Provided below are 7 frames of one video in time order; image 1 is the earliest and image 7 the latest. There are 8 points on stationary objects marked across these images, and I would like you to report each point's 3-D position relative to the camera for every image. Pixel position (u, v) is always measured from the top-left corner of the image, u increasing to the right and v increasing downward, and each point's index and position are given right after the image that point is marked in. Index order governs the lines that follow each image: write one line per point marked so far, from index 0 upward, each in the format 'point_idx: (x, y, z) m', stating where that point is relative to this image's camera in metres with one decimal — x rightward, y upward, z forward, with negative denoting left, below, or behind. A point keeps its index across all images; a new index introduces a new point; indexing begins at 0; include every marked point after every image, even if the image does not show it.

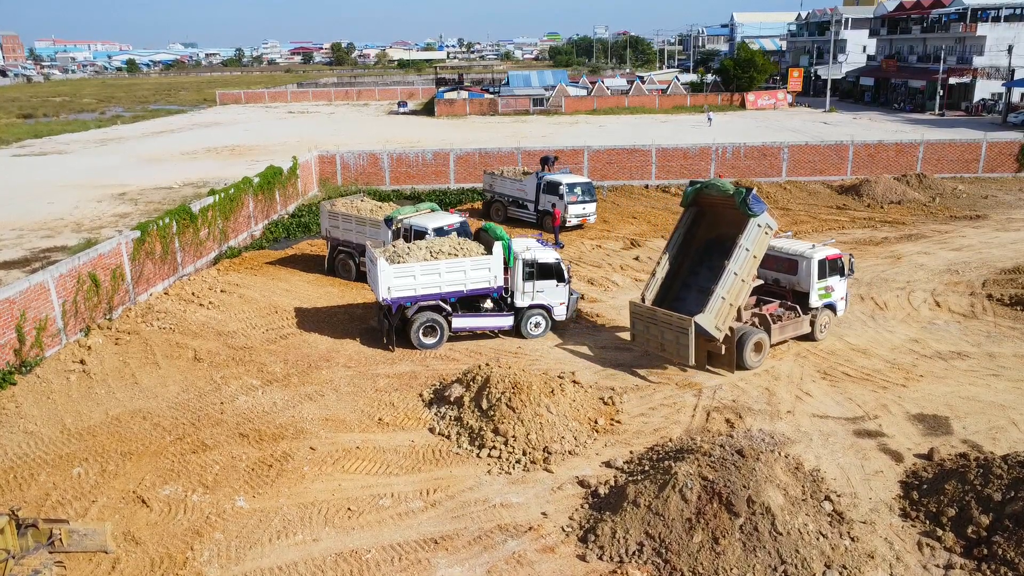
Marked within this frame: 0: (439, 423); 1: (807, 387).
0: (-1.1, -2.1, +11.7) m
1: (+5.1, -1.7, +13.1) m
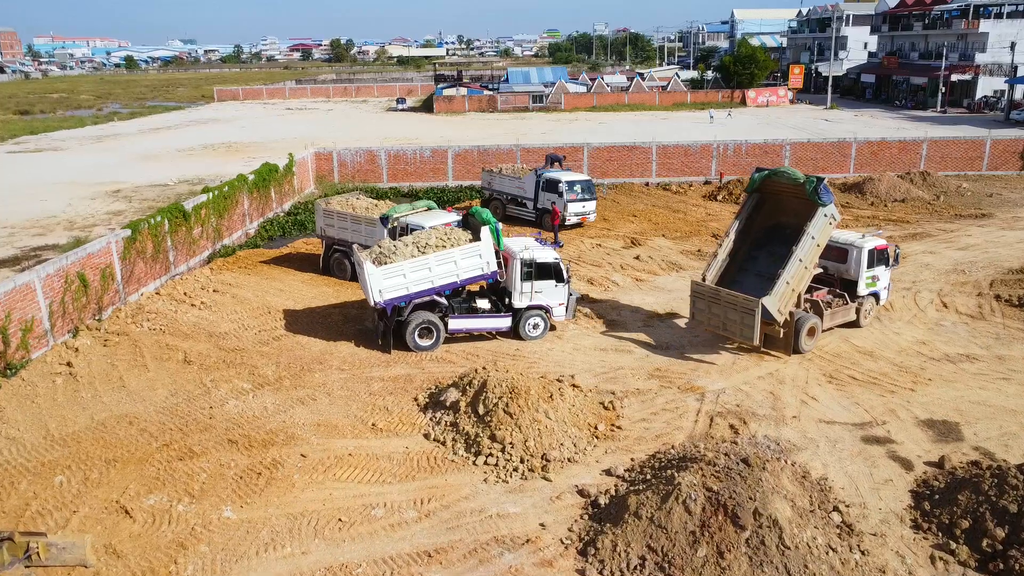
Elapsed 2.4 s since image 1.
0: (-1.2, -2.1, +11.3) m
1: (+5.1, -1.7, +12.7) m
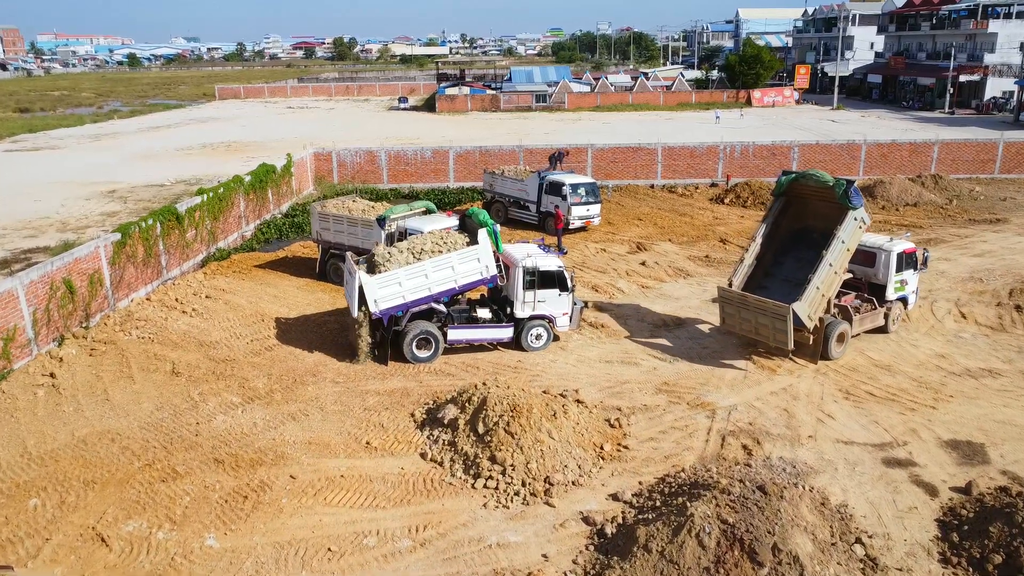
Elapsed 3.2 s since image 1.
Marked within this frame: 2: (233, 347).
0: (-1.2, -2.3, +10.8) m
1: (+5.1, -1.9, +12.1) m
2: (-5.3, -1.1, +14.3) m
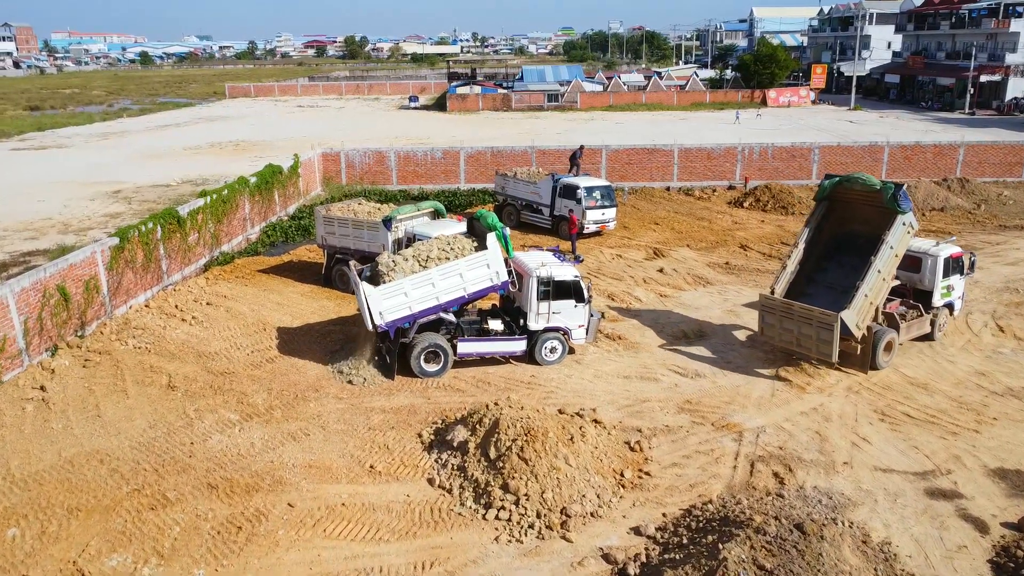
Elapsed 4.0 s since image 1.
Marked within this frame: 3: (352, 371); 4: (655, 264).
0: (-1.0, -2.5, +10.1) m
1: (+5.3, -2.1, +11.4) m
2: (-5.0, -1.3, +13.6) m
3: (-2.6, -1.4, +12.8) m
4: (+3.7, +0.6, +19.5) m
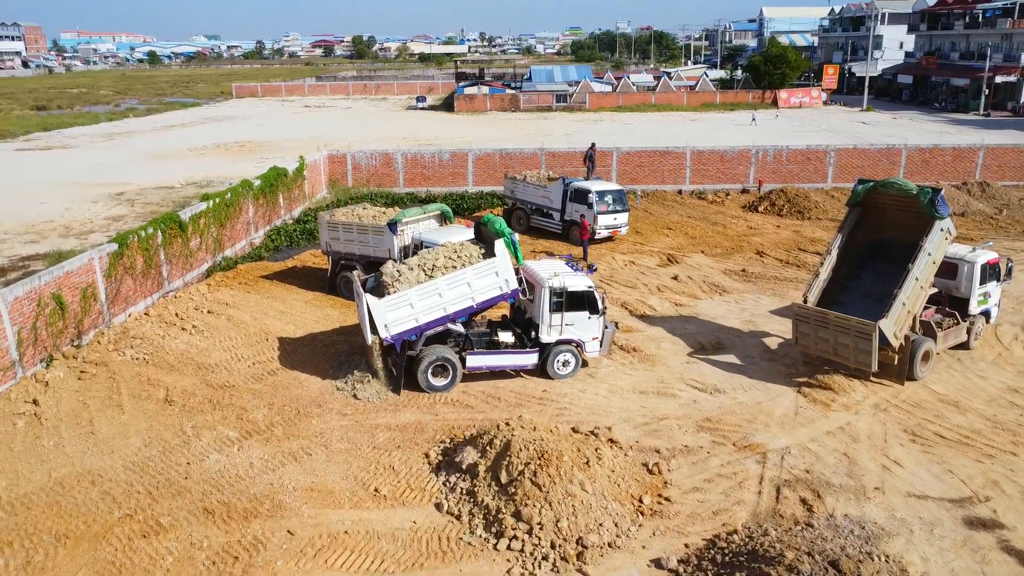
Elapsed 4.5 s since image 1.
0: (-0.8, -2.6, +9.6) m
1: (+5.4, -2.3, +10.8) m
2: (-4.8, -1.4, +13.2) m
3: (-2.4, -1.6, +12.3) m
4: (+3.9, +0.4, +19.0) m
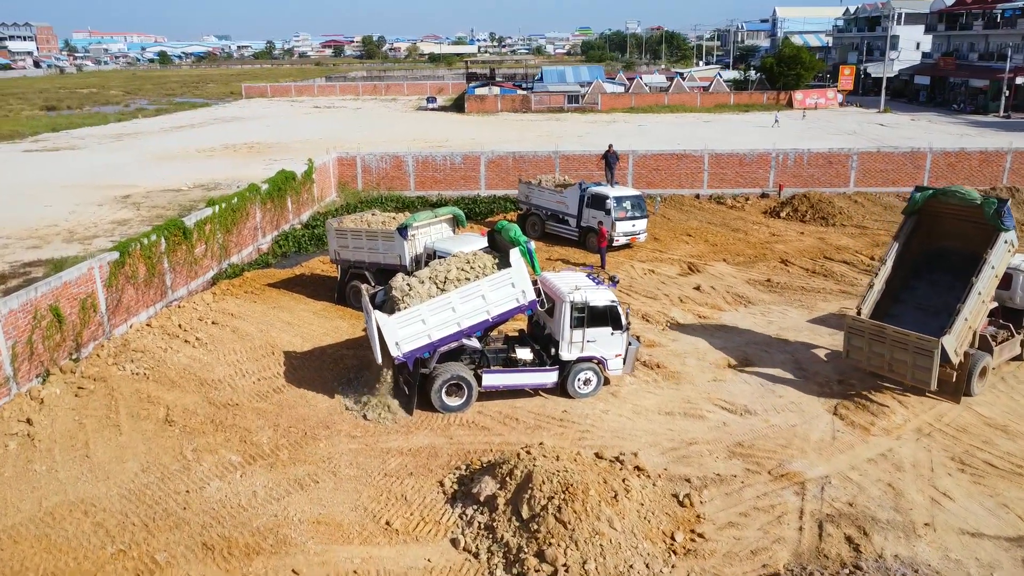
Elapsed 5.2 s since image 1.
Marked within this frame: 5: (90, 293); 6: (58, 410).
0: (-0.6, -2.9, +8.9) m
1: (+5.7, -2.6, +10.0) m
2: (-4.6, -1.7, +12.5) m
3: (-2.2, -1.8, +11.6) m
4: (+4.3, +0.2, +18.2) m
5: (-7.8, -0.1, +13.9) m
6: (-7.0, -1.9, +11.7) m
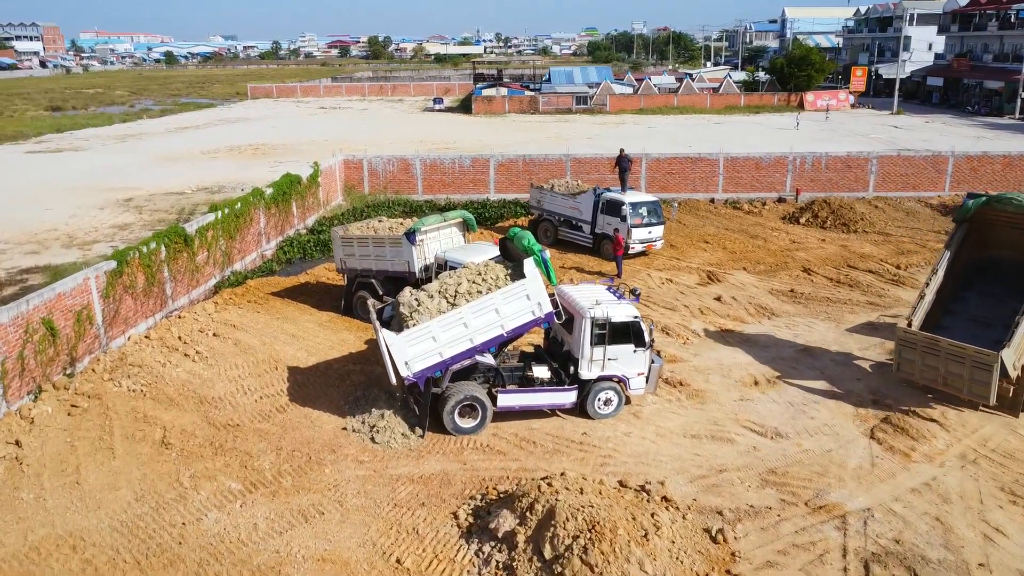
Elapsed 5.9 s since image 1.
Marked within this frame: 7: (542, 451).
0: (-0.3, -3.1, +8.2) m
1: (+5.9, -2.8, +9.3) m
2: (-4.3, -1.9, +11.9) m
3: (-1.9, -2.0, +11.0) m
4: (+4.6, -0.1, +17.5) m
5: (-7.5, -0.3, +13.3) m
6: (-6.8, -2.1, +11.1) m
7: (+0.4, -2.3, +10.7) m
